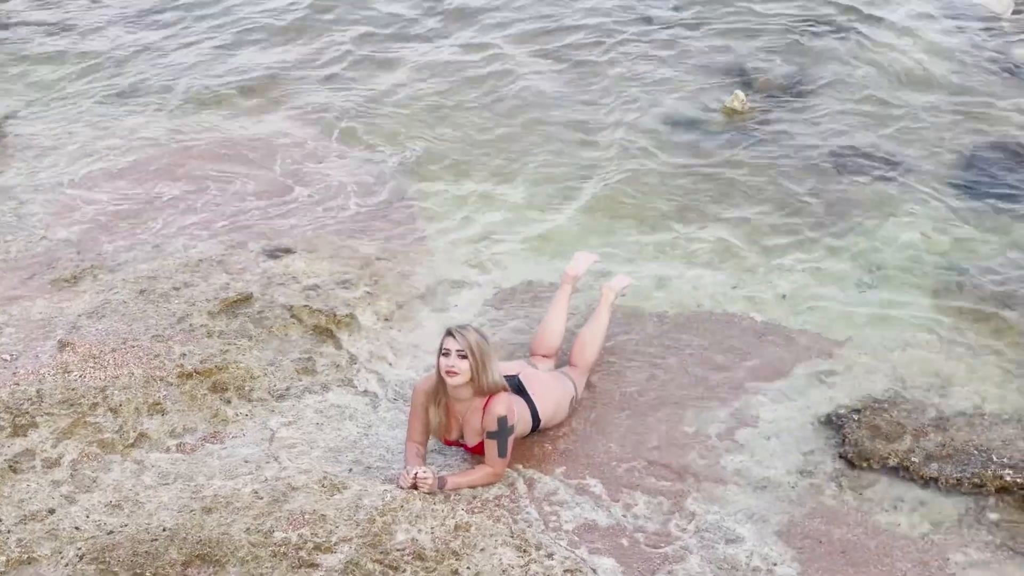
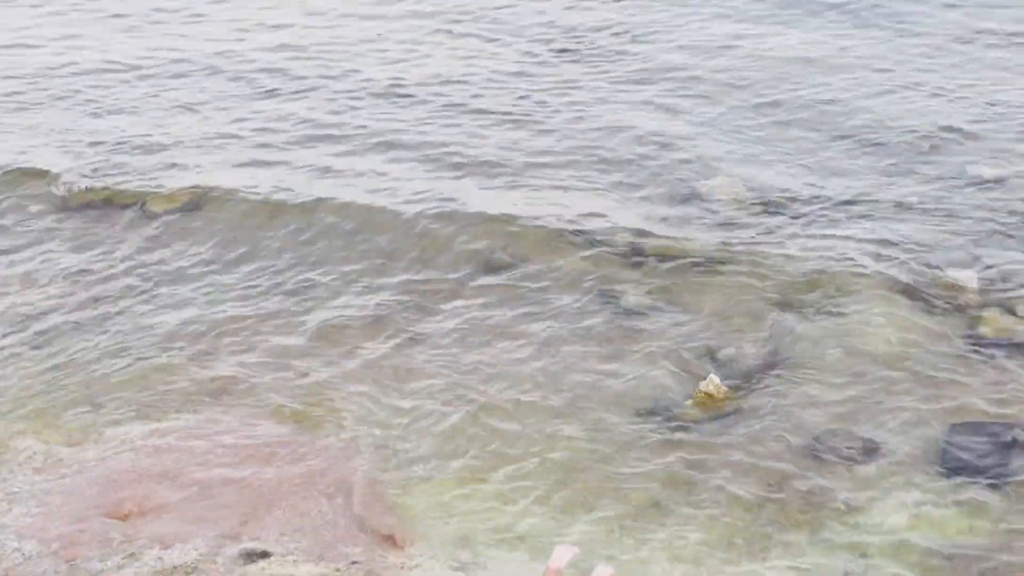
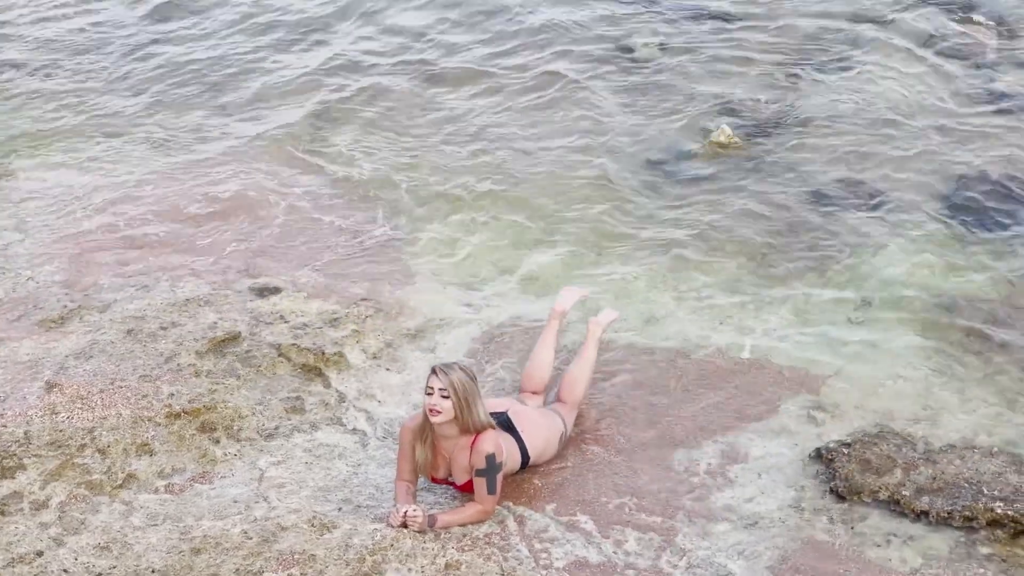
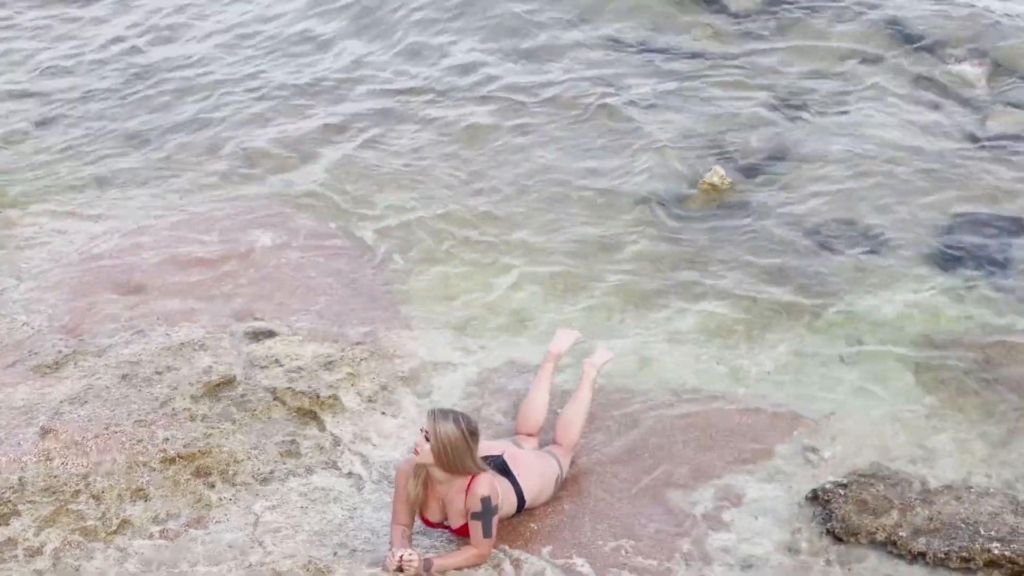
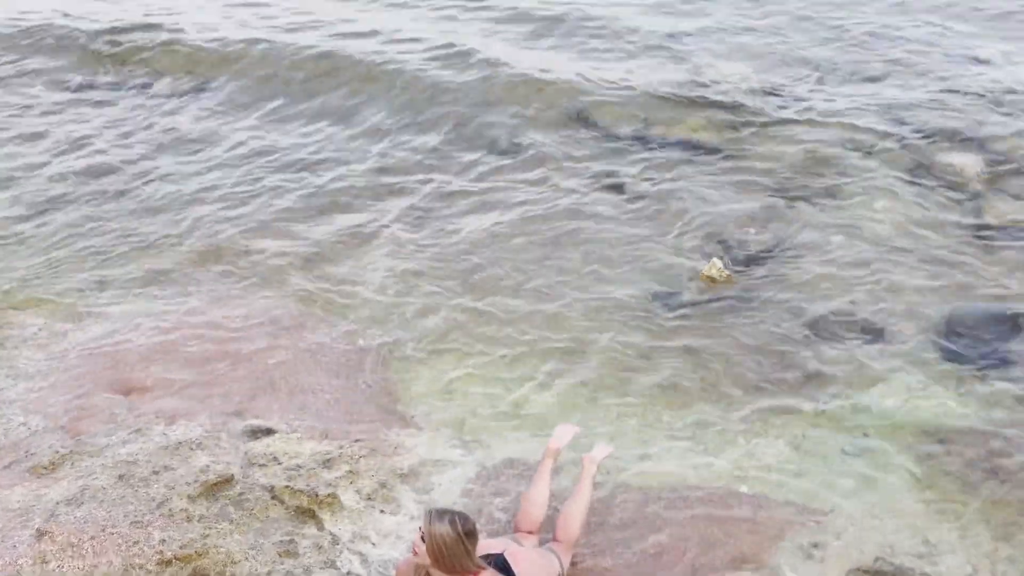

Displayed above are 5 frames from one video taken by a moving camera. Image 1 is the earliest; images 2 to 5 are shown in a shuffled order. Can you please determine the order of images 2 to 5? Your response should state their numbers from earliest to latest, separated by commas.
3, 4, 5, 2
